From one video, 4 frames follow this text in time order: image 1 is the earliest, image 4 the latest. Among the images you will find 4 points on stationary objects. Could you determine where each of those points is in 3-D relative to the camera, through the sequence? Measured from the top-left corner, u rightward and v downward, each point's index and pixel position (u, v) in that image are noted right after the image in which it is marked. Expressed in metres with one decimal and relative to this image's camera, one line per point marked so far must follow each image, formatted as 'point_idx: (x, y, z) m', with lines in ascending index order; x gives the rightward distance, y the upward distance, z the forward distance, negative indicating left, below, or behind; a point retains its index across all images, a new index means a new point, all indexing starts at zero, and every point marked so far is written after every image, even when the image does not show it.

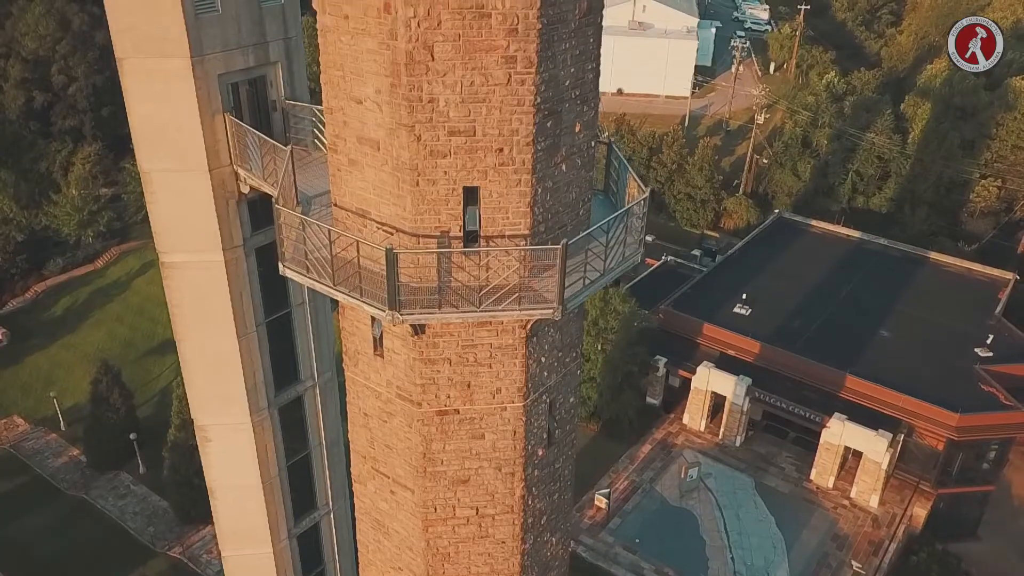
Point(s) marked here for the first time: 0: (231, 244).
0: (-2.7, +0.4, +7.2) m
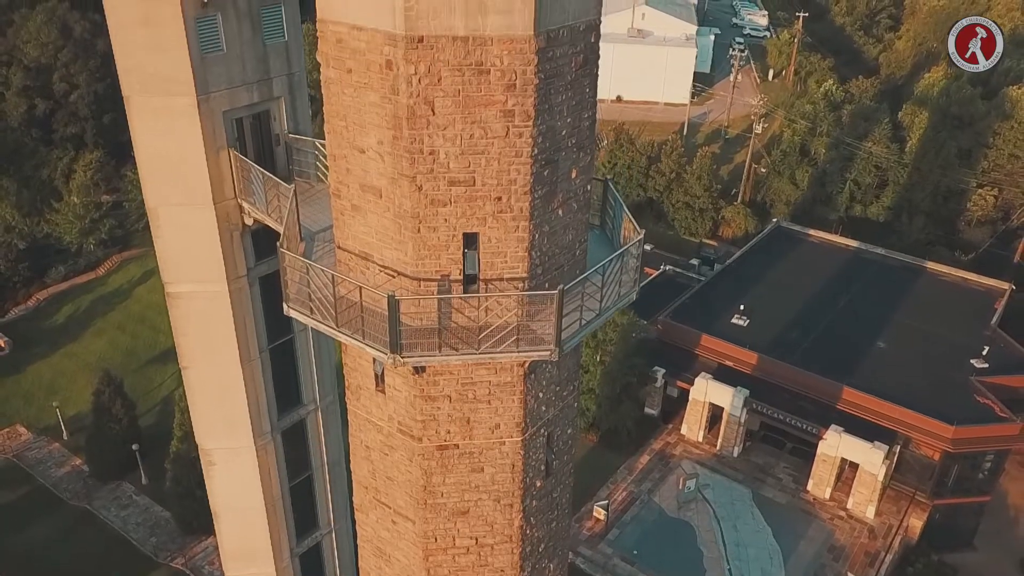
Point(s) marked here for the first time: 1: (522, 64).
0: (-2.7, +0.1, +7.3) m
1: (+0.1, +1.3, +4.4) m
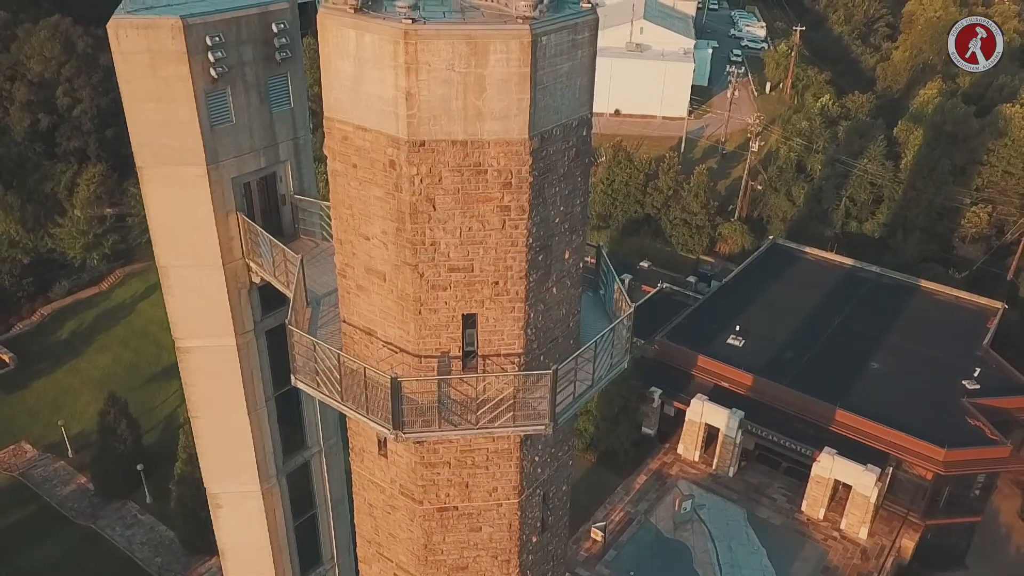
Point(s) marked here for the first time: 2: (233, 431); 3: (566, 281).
0: (-2.8, -0.4, +7.6) m
1: (0.0, +0.8, +4.7) m
2: (-3.0, -1.5, +8.0) m
3: (+0.4, +0.1, +5.5) m
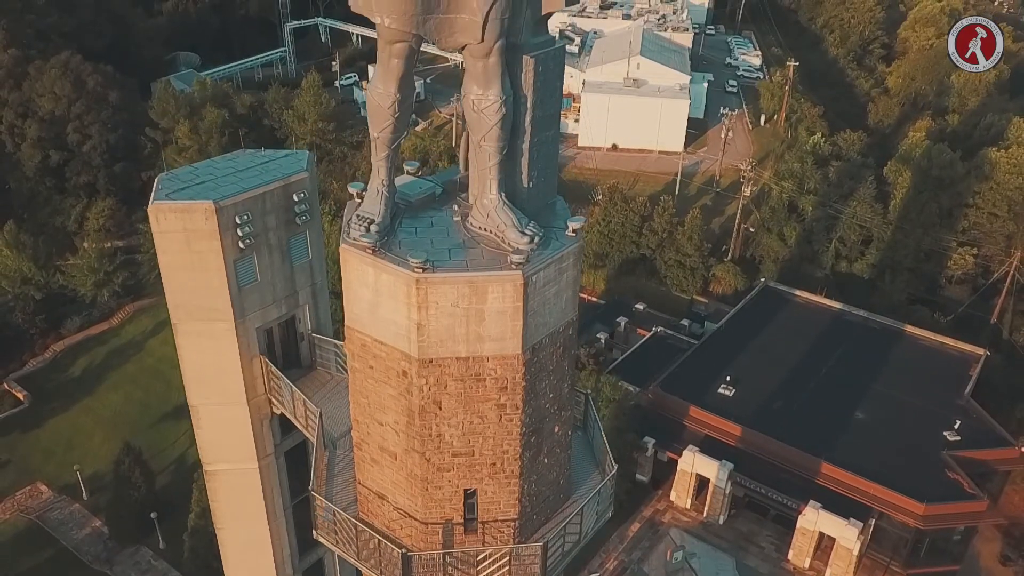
0: (-2.8, -1.8, +8.3) m
1: (0.0, -0.6, +5.4) m
2: (-3.1, -3.0, +8.8) m
3: (+0.4, -1.4, +6.3) m
